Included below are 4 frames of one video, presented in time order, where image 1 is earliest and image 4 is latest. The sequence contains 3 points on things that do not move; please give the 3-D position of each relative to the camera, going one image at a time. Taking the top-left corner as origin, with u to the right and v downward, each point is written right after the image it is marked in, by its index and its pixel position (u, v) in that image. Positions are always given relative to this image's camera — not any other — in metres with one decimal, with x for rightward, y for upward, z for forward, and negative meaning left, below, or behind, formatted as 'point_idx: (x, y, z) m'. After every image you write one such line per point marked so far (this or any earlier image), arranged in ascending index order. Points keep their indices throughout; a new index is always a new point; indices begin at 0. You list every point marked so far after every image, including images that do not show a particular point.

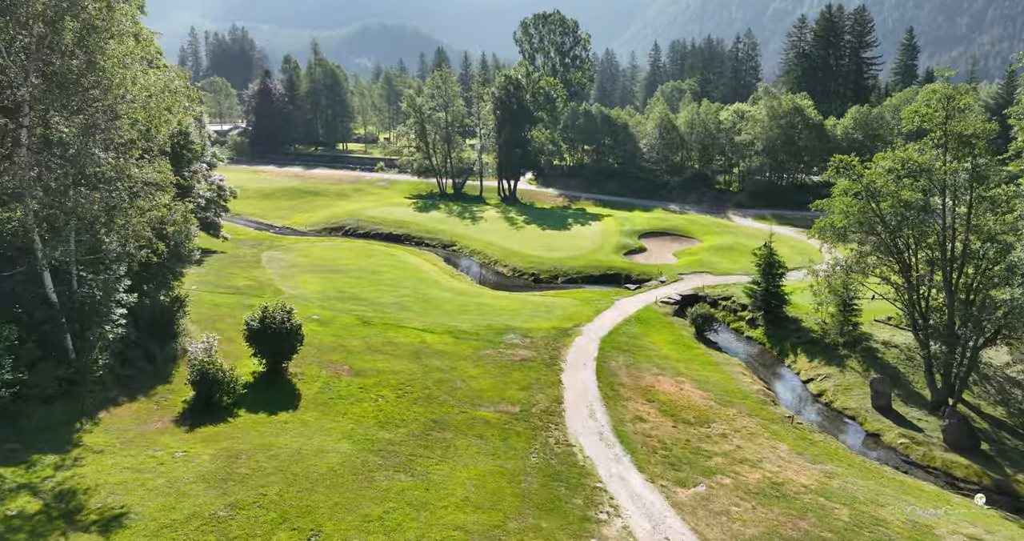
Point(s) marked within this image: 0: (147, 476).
0: (-9.1, -5.1, +17.2) m
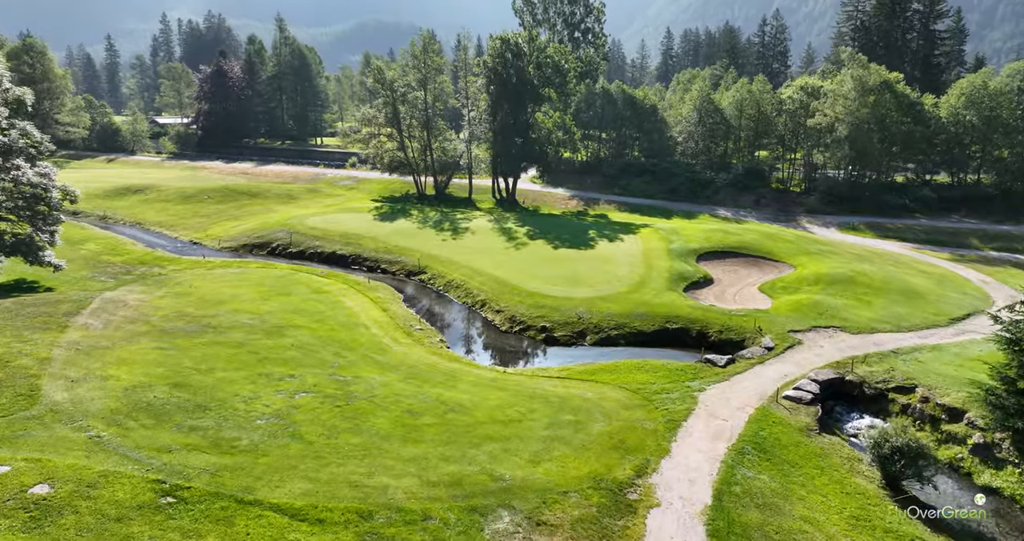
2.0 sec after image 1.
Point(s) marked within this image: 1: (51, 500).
0: (-9.2, -7.5, -3.7) m
1: (-10.1, -5.0, +15.3) m
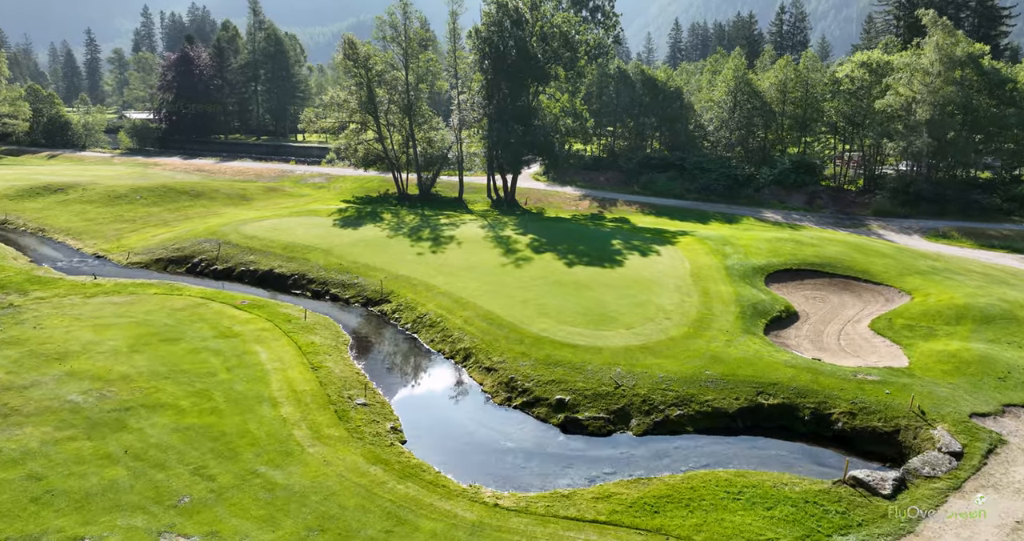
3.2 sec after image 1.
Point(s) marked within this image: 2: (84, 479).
0: (-9.3, -8.6, -15.9) m
1: (-10.1, -6.1, +3.1) m
2: (-9.2, -4.4, +14.9) m
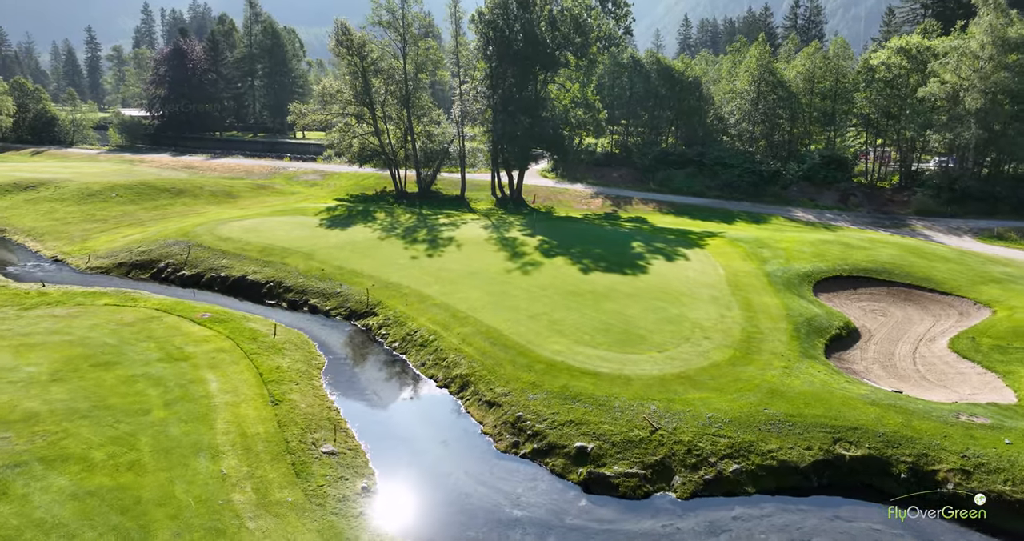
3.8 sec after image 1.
0: (-9.4, -8.8, -20.3) m
1: (-10.1, -6.4, -1.3) m
2: (-9.1, -4.7, +10.5) m
